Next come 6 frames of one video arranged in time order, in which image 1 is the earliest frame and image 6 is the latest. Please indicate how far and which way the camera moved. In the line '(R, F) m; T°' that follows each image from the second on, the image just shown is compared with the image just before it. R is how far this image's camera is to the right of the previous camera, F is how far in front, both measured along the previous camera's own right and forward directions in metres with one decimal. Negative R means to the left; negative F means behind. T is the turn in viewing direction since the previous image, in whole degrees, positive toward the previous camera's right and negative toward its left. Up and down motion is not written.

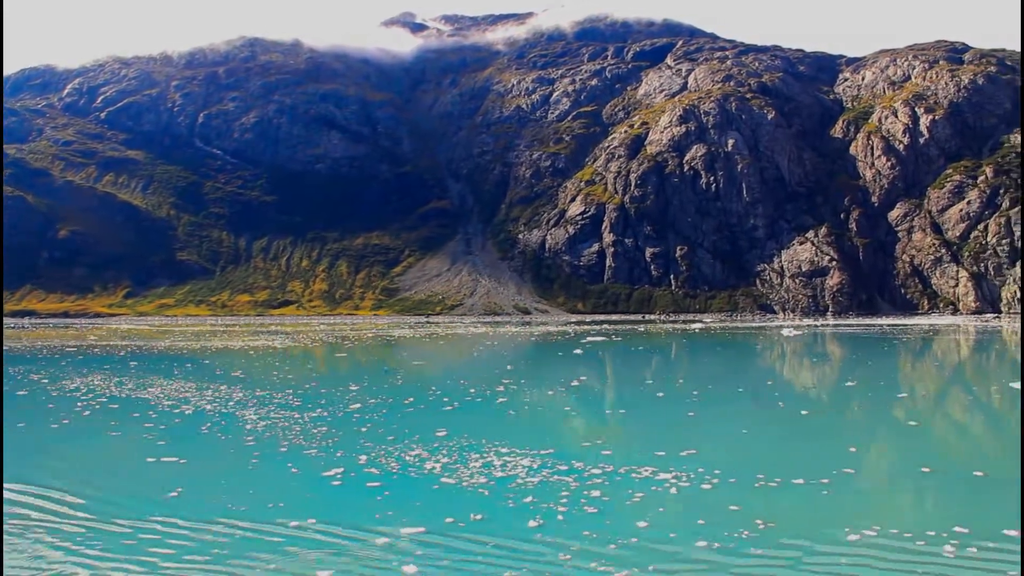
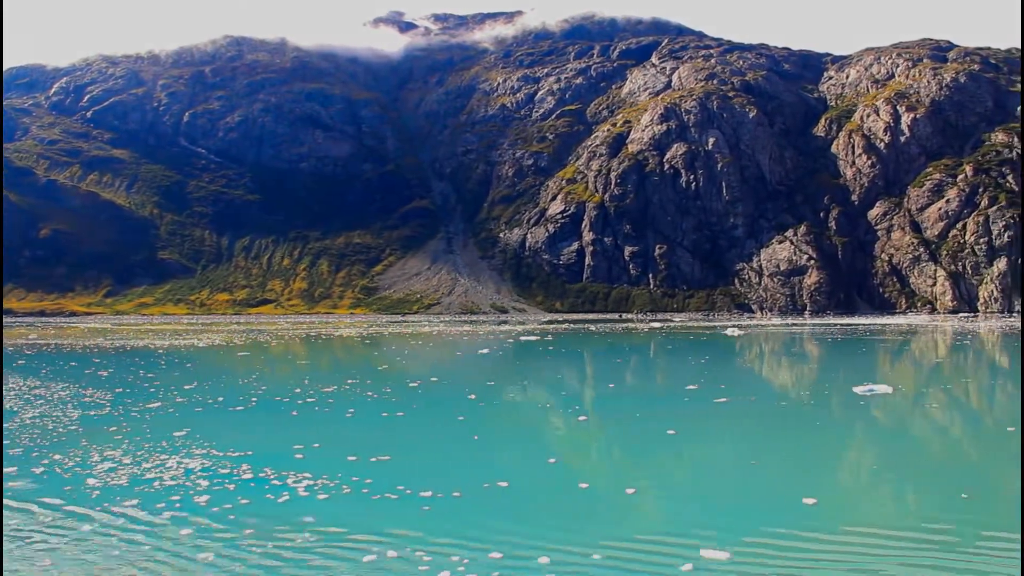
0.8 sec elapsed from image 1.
(+6.8, +0.2) m; 0°
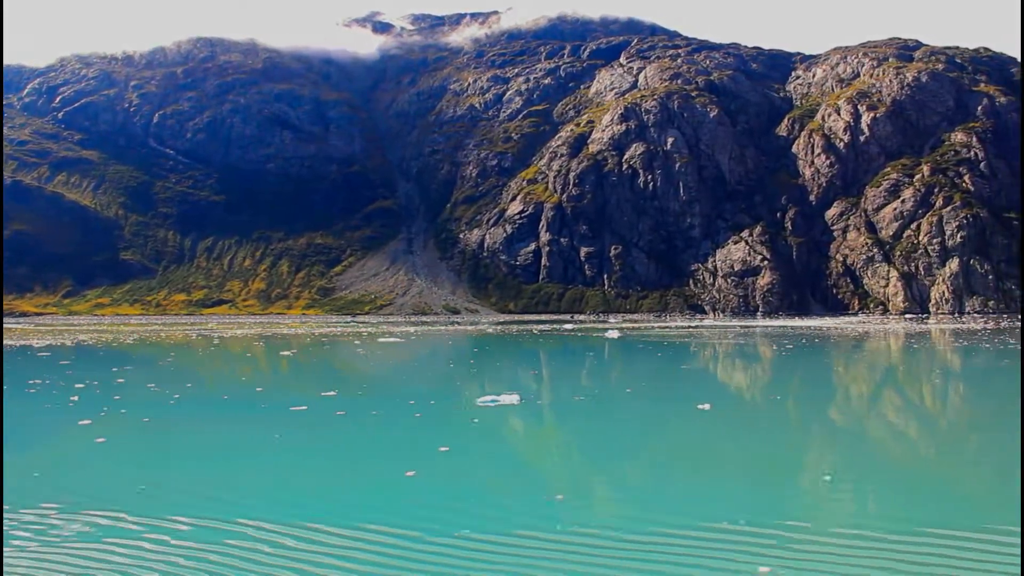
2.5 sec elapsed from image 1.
(+13.8, +0.6) m; -1°
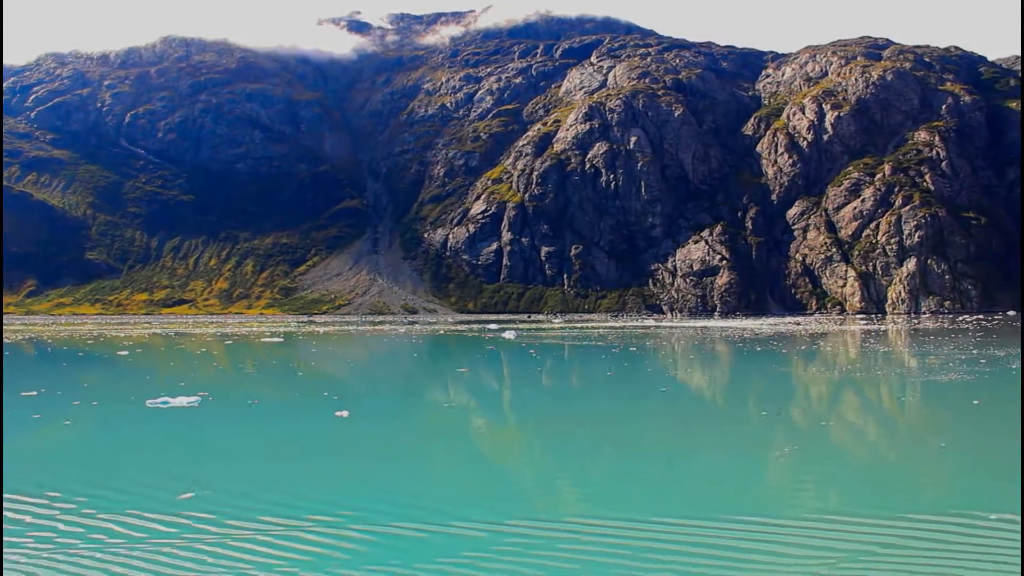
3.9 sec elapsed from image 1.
(+10.9, +0.6) m; 0°
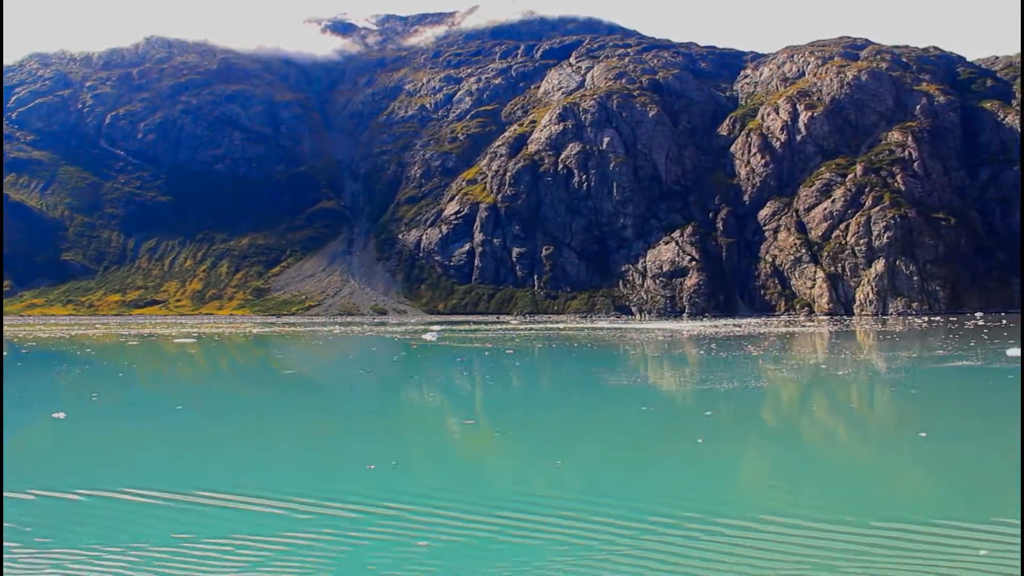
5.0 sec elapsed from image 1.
(+8.2, +0.4) m; 0°
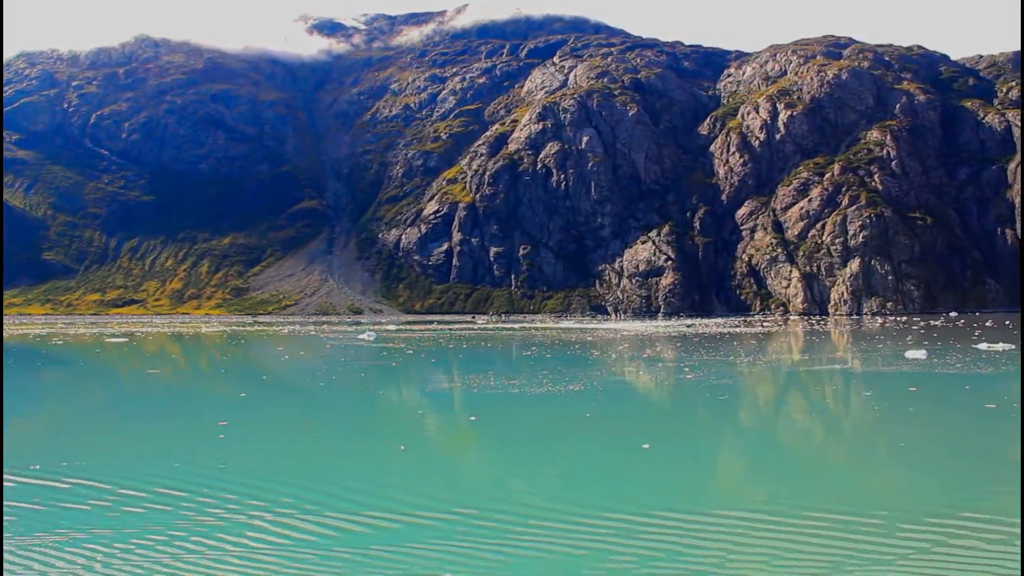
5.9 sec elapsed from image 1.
(+6.6, +0.3) m; 0°
